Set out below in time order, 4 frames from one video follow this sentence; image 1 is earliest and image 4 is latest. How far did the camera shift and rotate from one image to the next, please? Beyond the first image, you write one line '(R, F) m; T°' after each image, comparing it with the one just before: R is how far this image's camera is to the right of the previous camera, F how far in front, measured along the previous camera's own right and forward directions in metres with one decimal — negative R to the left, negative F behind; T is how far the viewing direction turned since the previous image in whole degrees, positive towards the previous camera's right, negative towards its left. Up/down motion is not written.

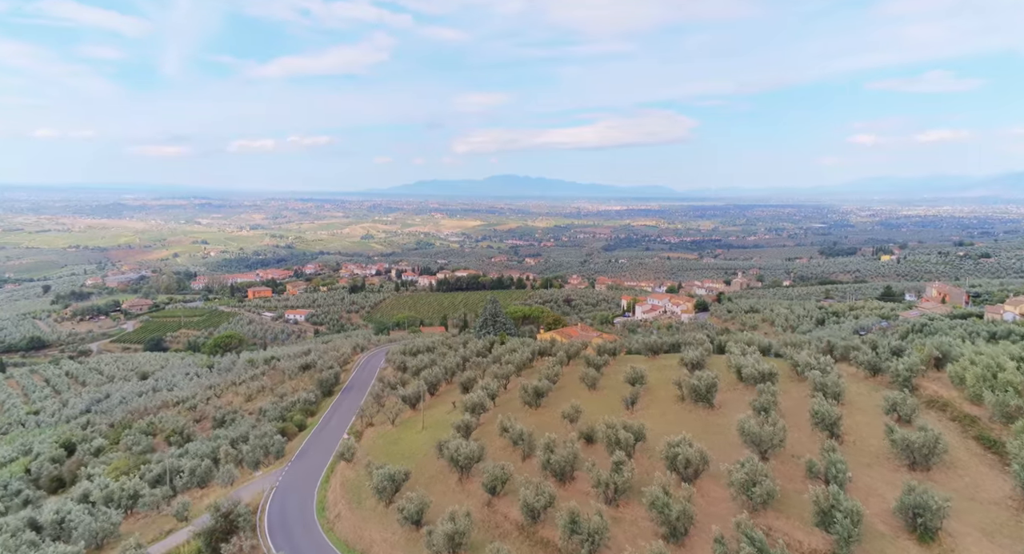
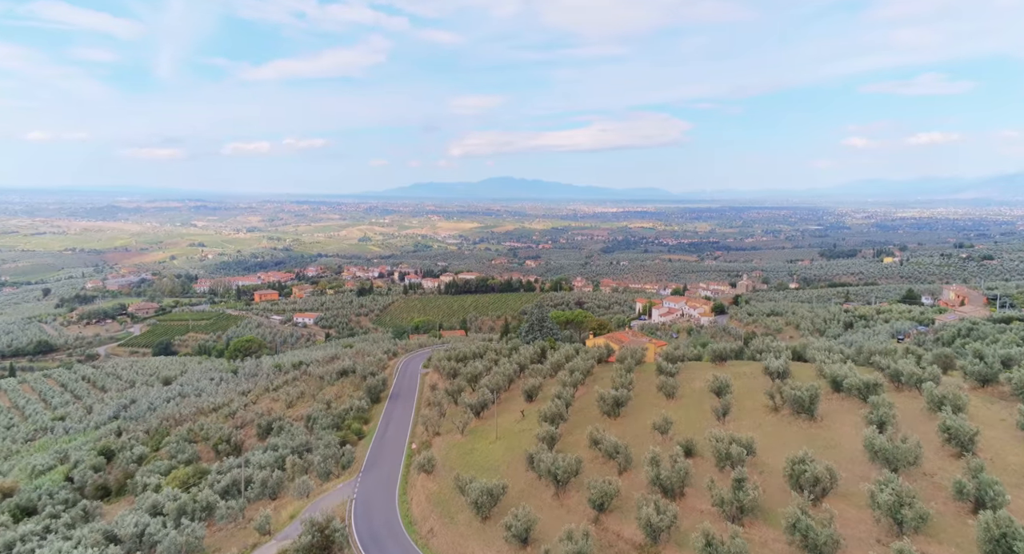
(-2.3, +0.3) m; 0°
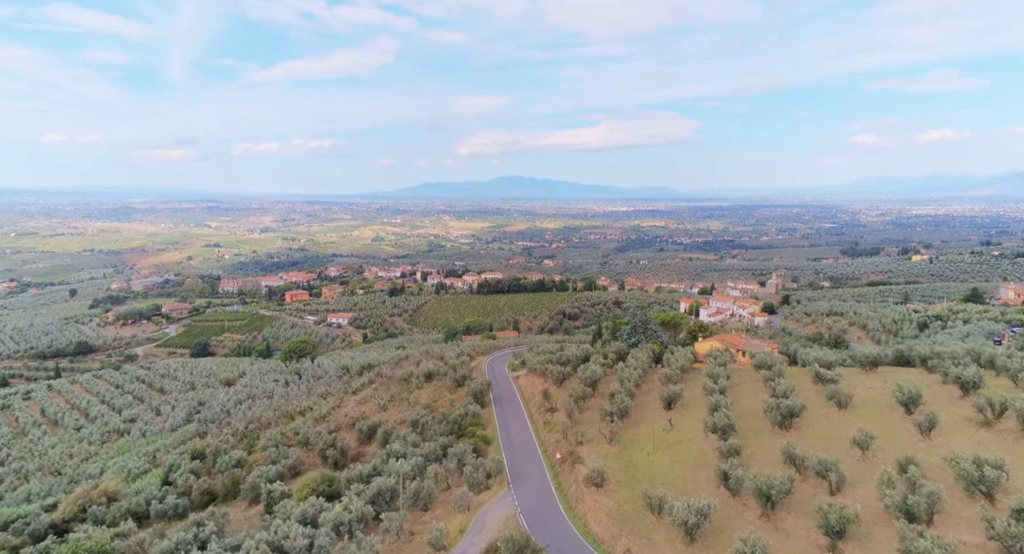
(-4.1, +0.7) m; -2°
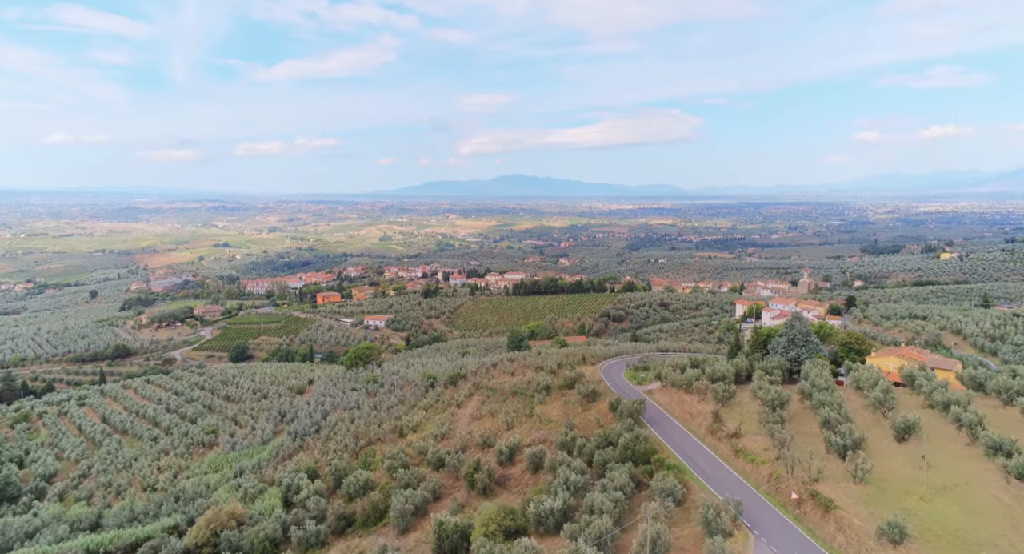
(-6.0, +1.9) m; -1°
